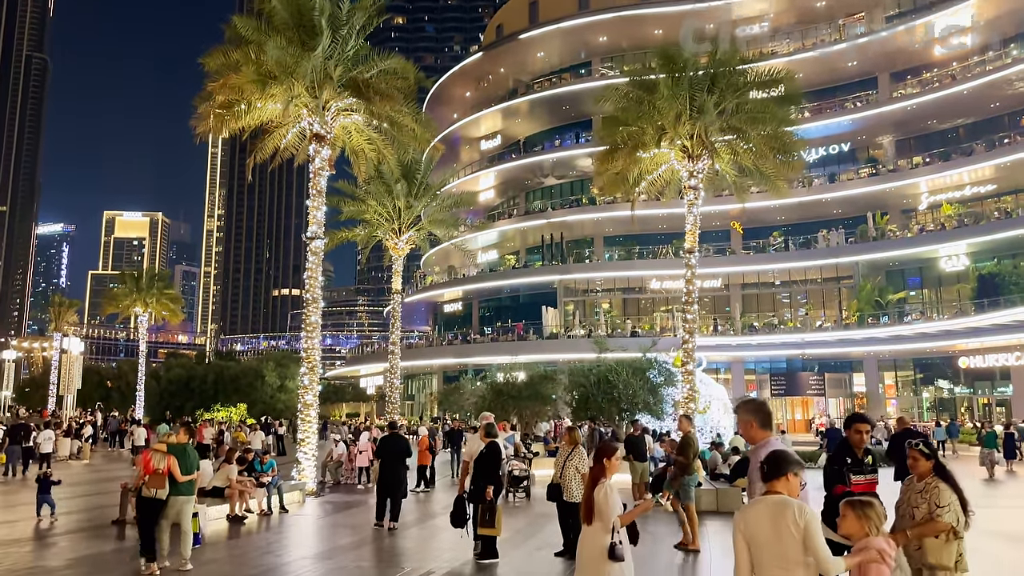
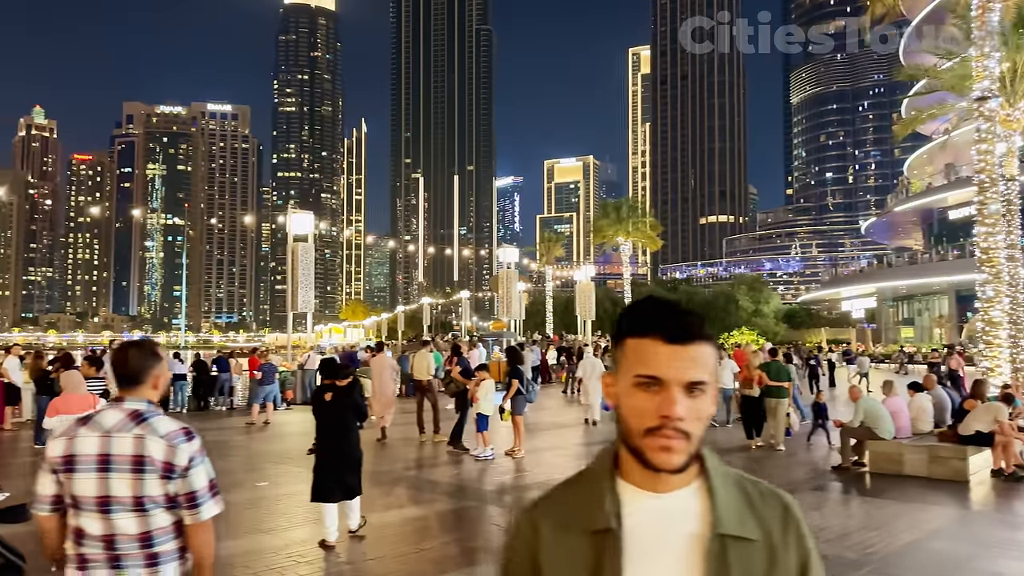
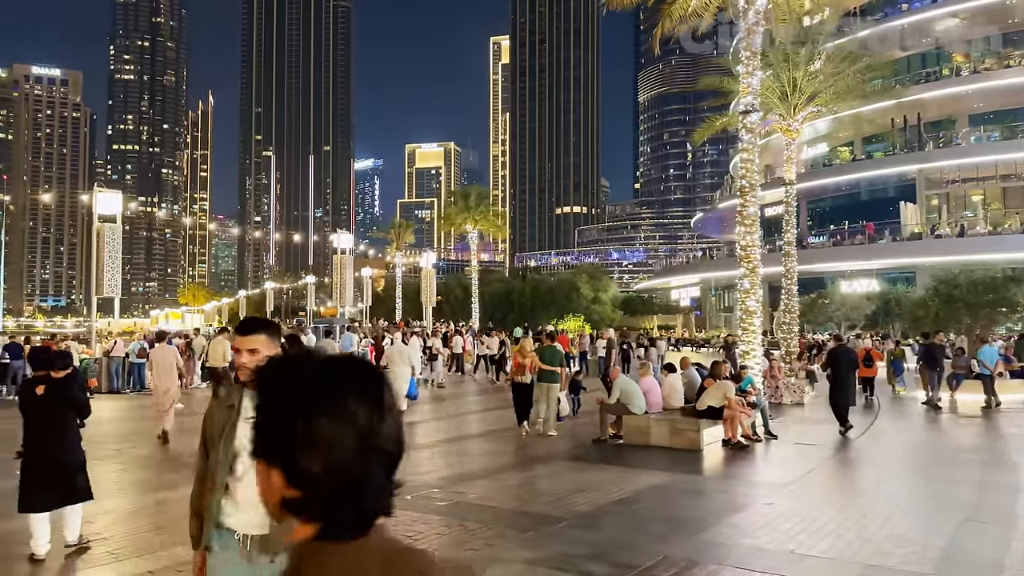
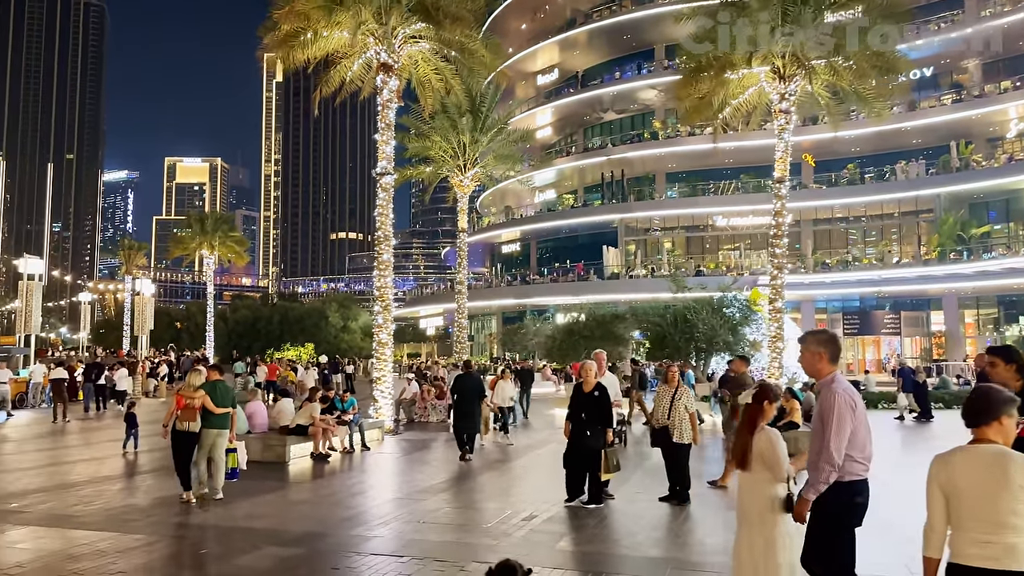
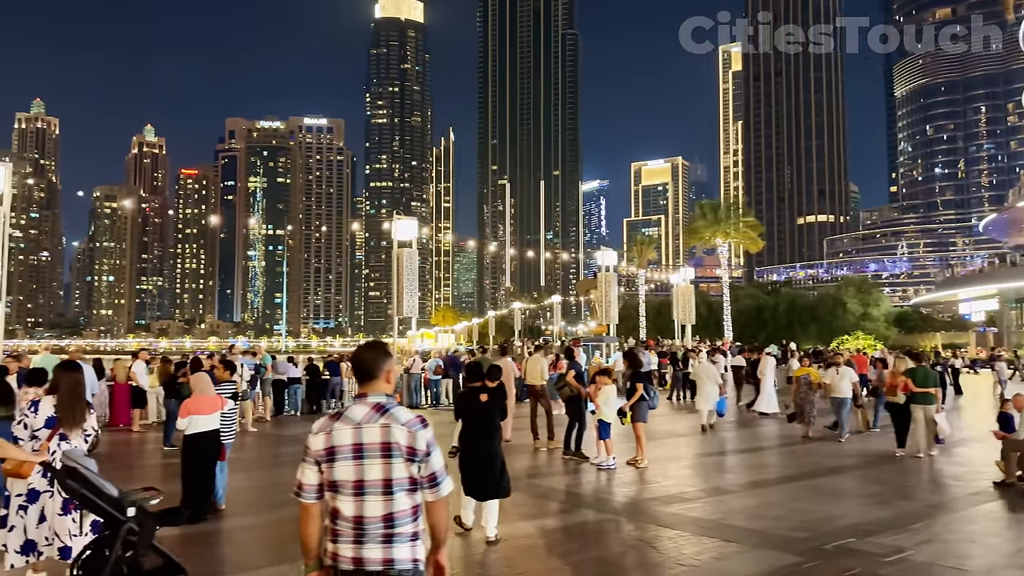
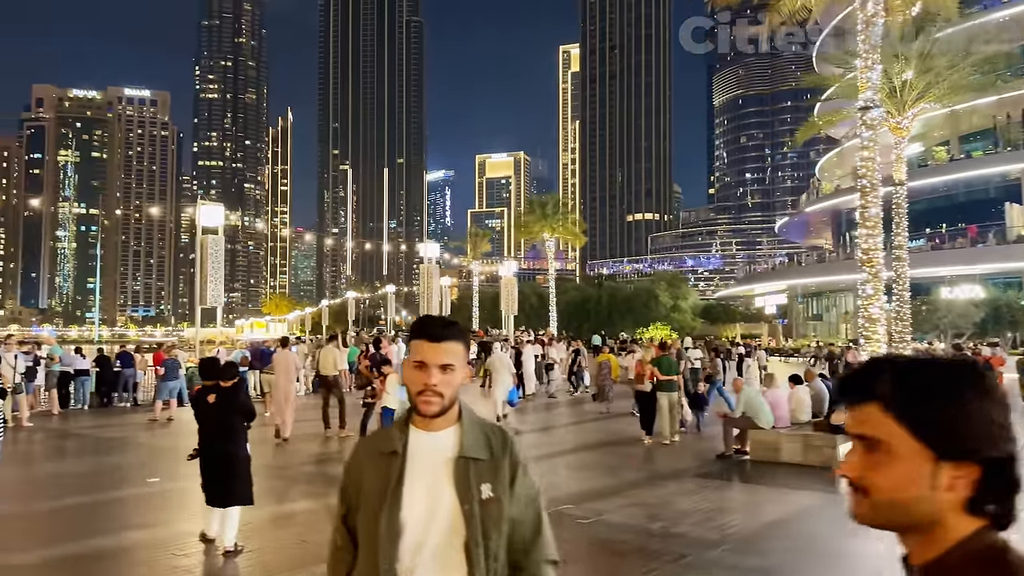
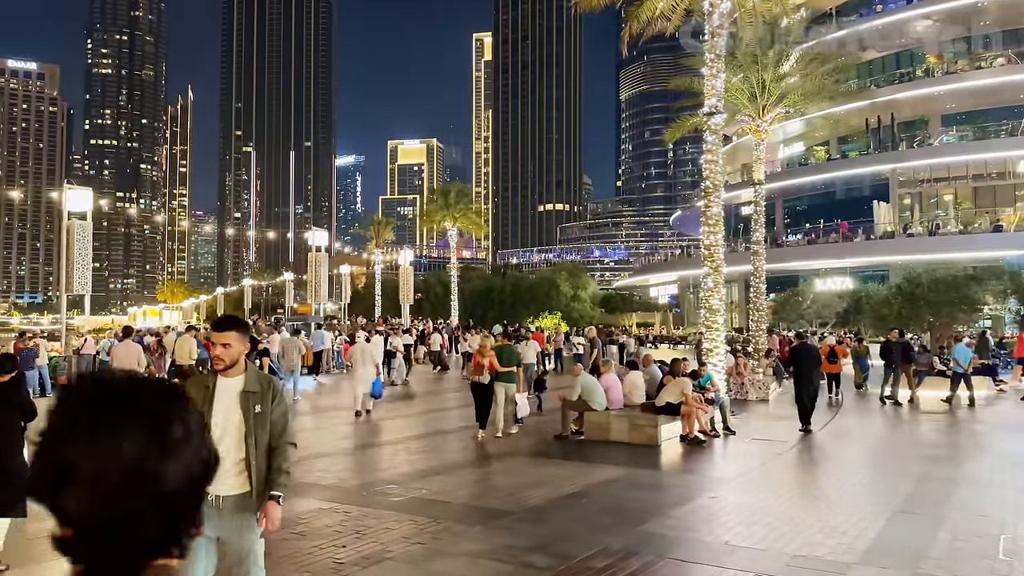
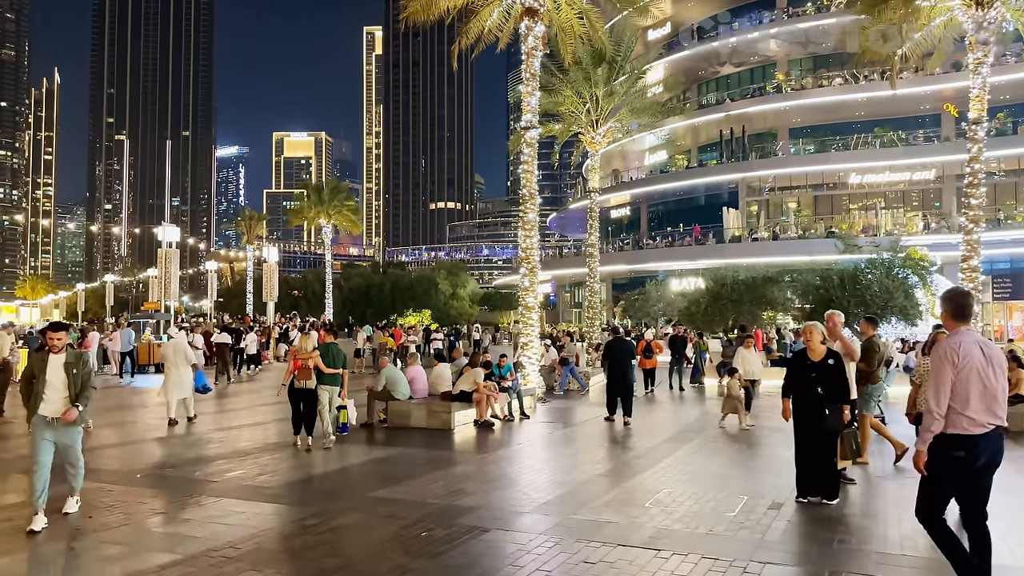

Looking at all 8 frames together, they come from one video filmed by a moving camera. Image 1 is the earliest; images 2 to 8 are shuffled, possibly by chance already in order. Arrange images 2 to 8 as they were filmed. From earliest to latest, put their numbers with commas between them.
4, 8, 7, 3, 6, 2, 5
